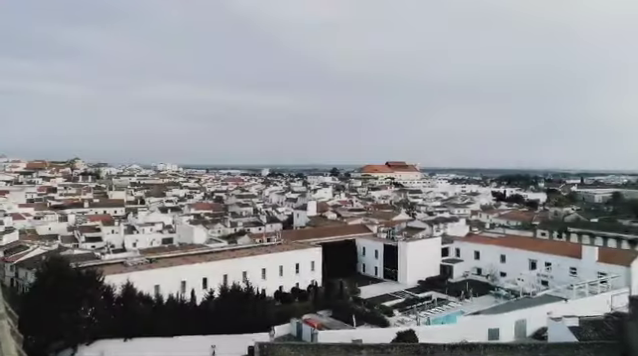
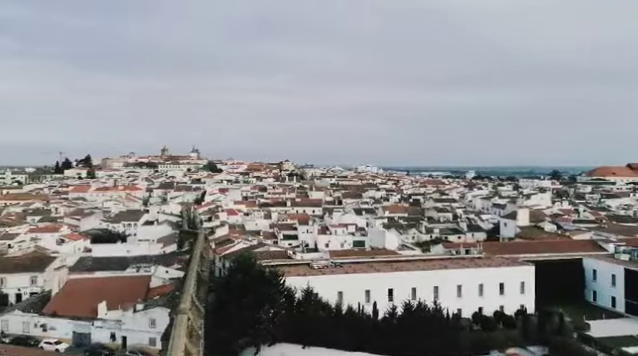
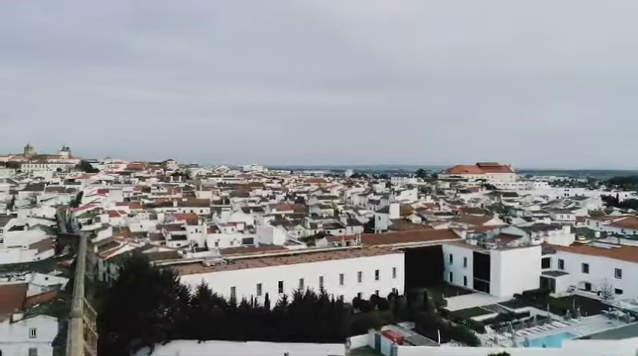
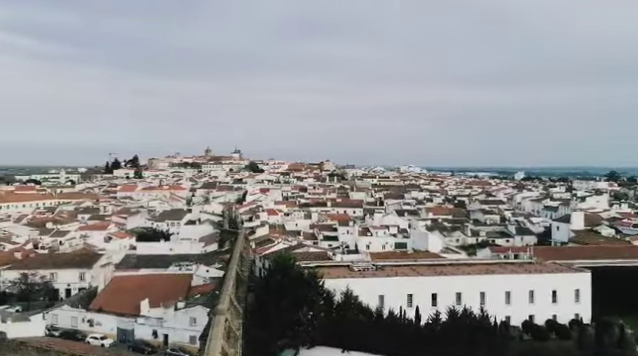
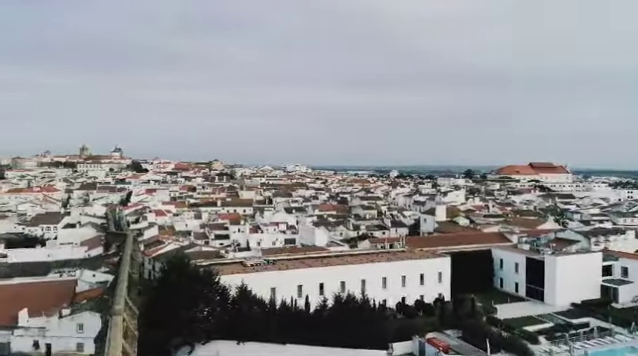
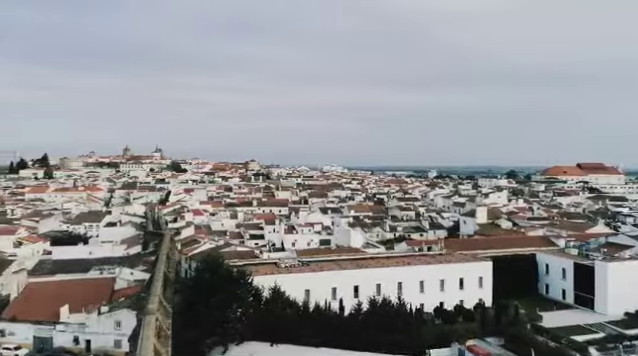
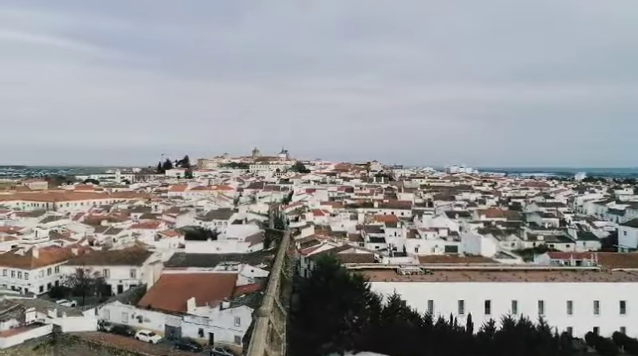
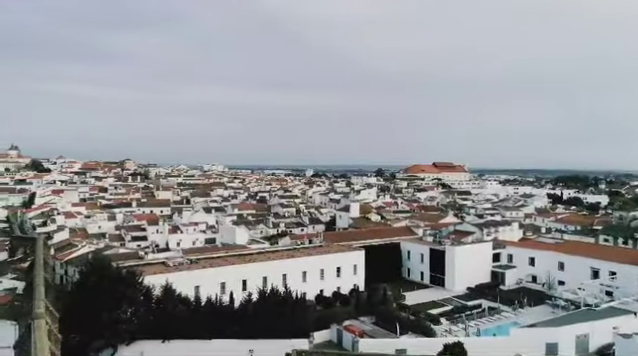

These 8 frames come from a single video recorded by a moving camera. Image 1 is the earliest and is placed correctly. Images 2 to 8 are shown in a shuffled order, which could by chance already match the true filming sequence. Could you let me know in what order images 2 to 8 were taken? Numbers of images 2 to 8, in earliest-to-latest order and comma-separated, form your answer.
8, 3, 5, 6, 2, 4, 7
